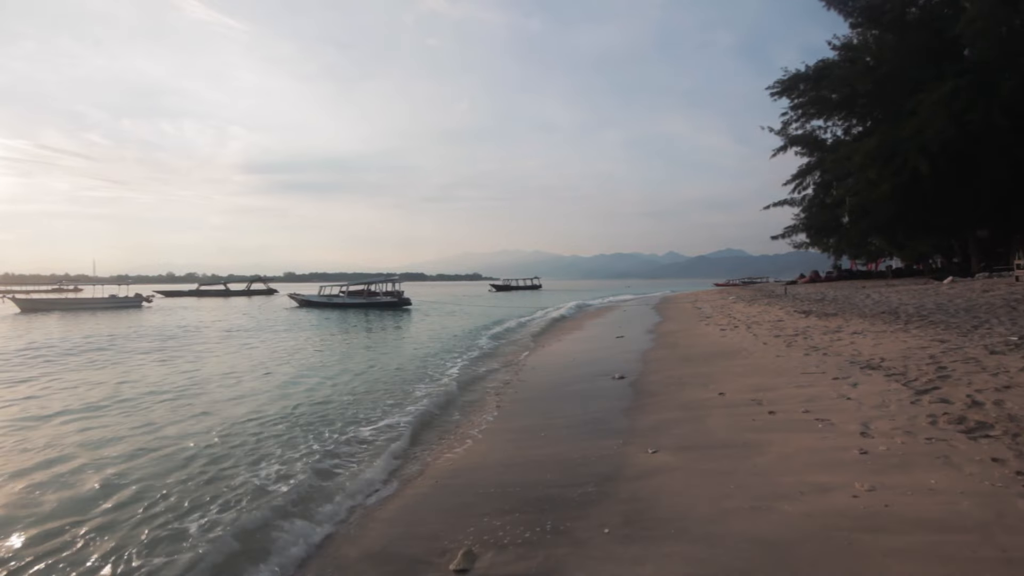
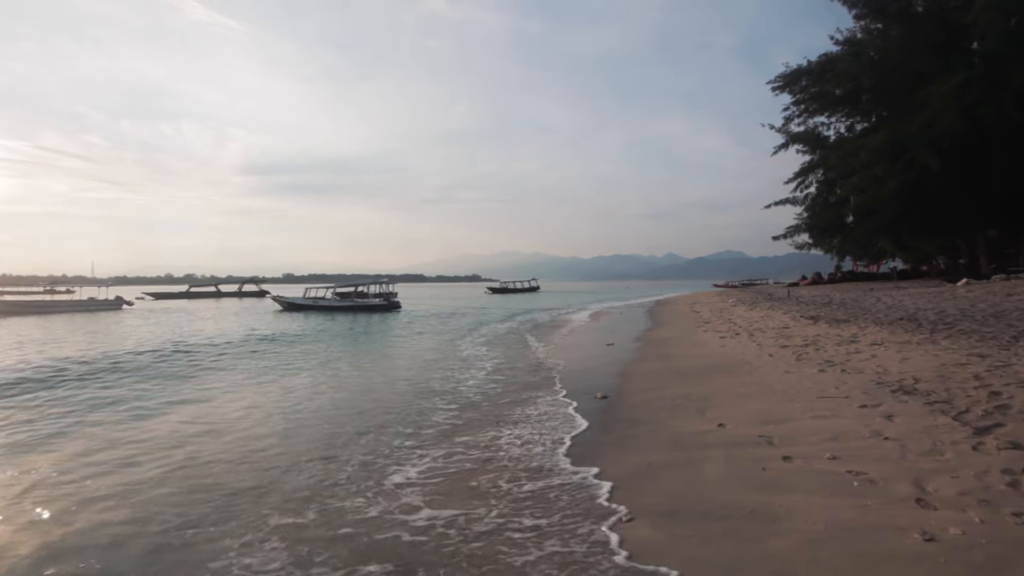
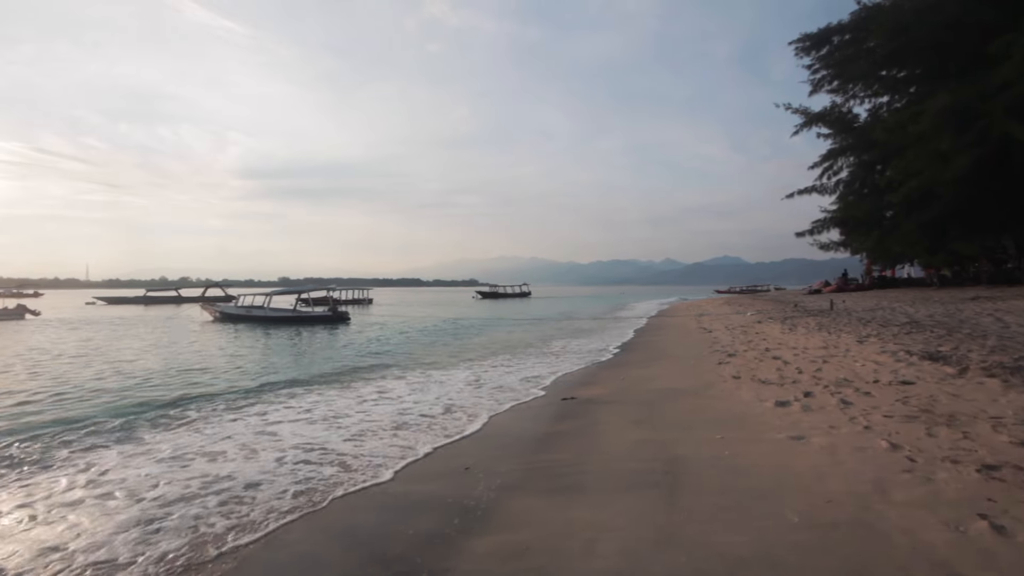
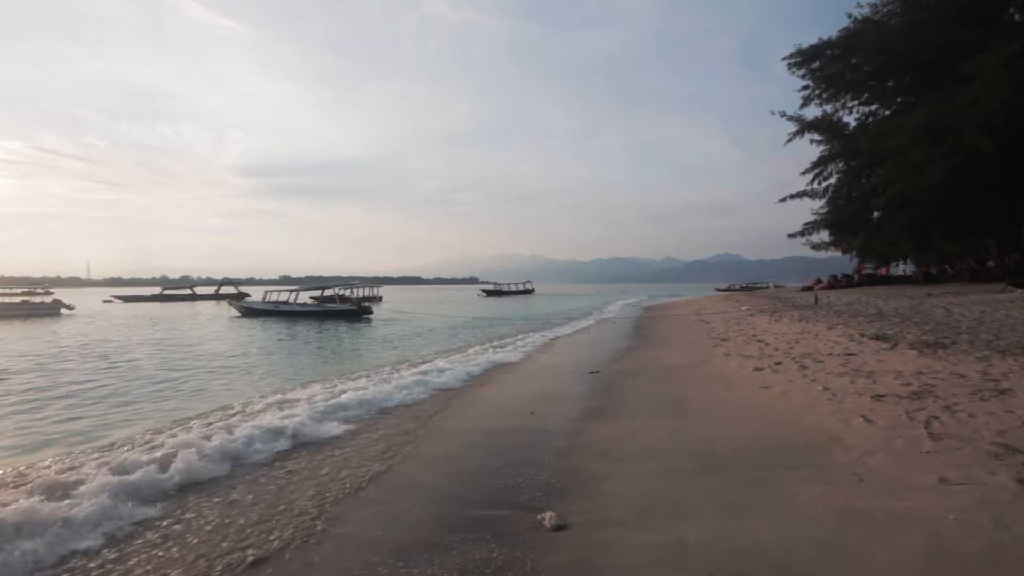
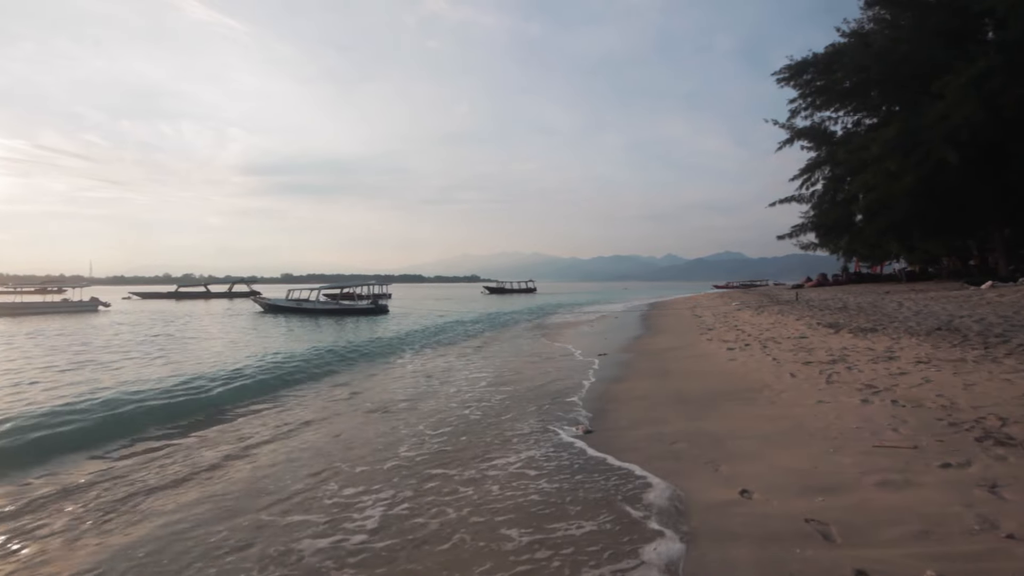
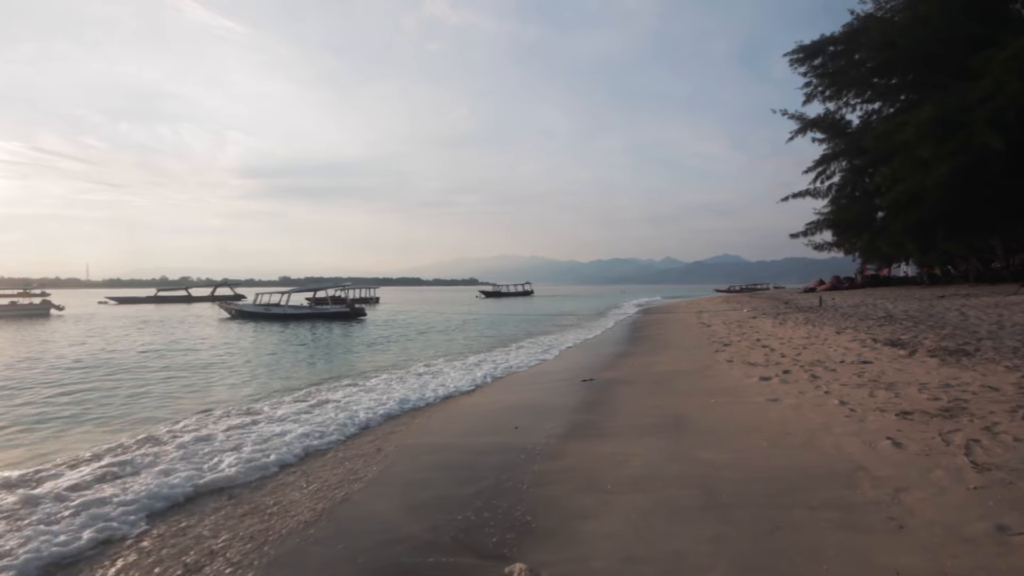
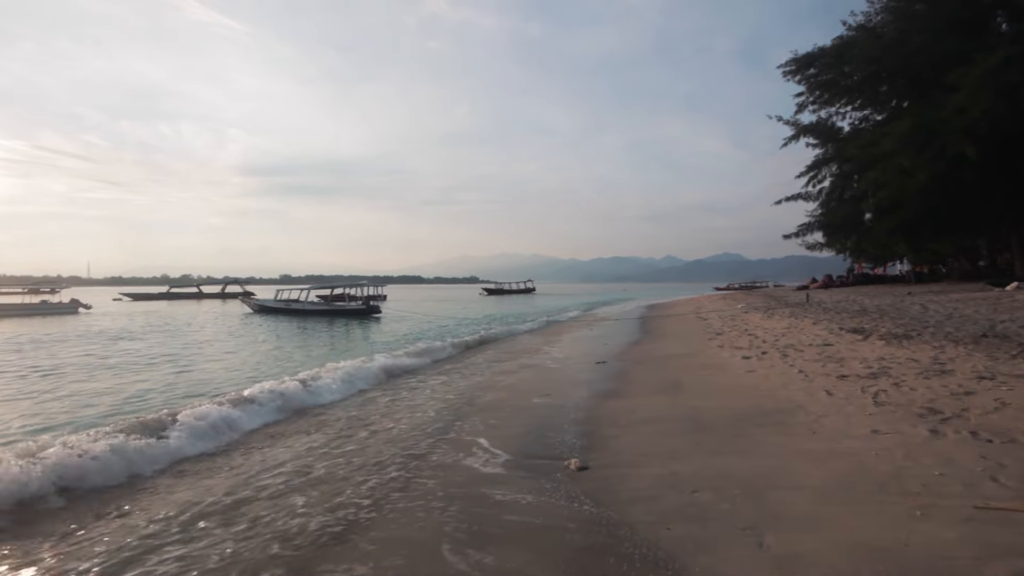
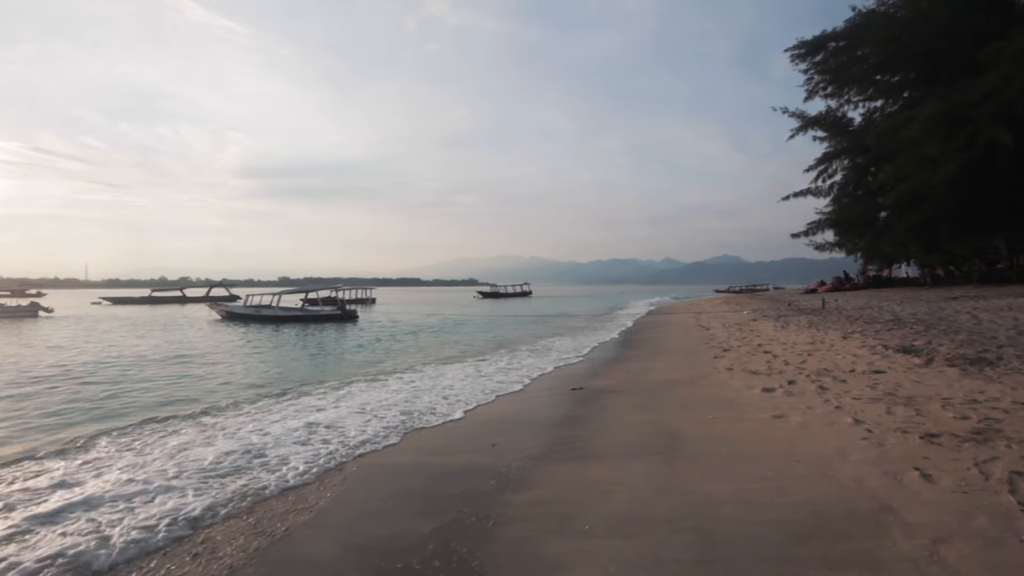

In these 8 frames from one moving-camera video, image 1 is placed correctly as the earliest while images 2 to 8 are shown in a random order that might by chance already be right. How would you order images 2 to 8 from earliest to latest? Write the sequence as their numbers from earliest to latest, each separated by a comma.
2, 5, 7, 4, 6, 8, 3
